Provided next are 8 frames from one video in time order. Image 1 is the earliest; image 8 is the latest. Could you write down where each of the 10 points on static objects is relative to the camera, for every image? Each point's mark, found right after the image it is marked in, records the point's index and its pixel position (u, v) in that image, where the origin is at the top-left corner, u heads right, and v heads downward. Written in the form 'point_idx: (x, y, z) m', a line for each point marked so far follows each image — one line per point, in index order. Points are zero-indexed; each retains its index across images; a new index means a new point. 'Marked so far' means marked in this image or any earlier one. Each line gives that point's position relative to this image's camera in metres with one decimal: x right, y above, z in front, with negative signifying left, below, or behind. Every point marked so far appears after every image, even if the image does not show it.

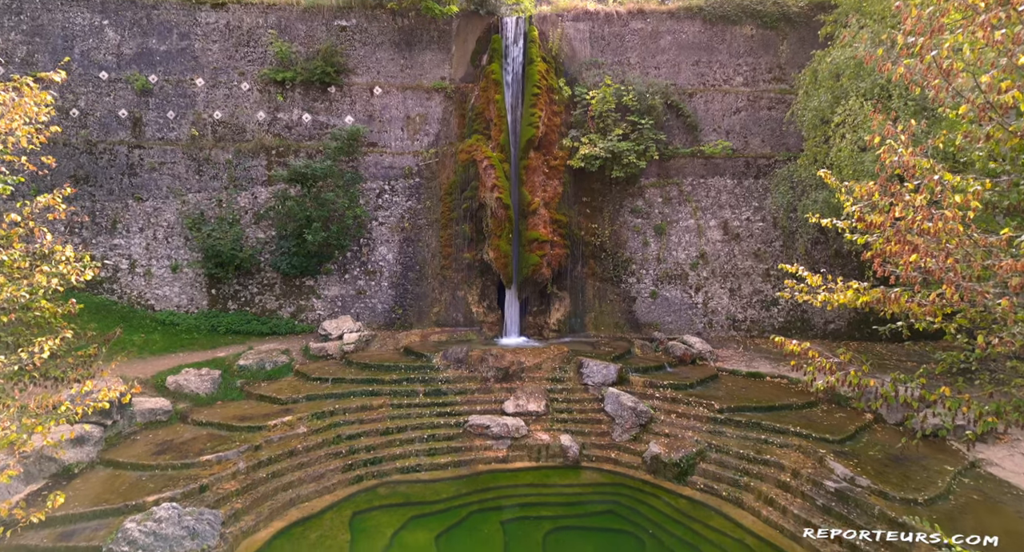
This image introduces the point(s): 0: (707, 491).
0: (+3.2, -3.5, +8.5) m
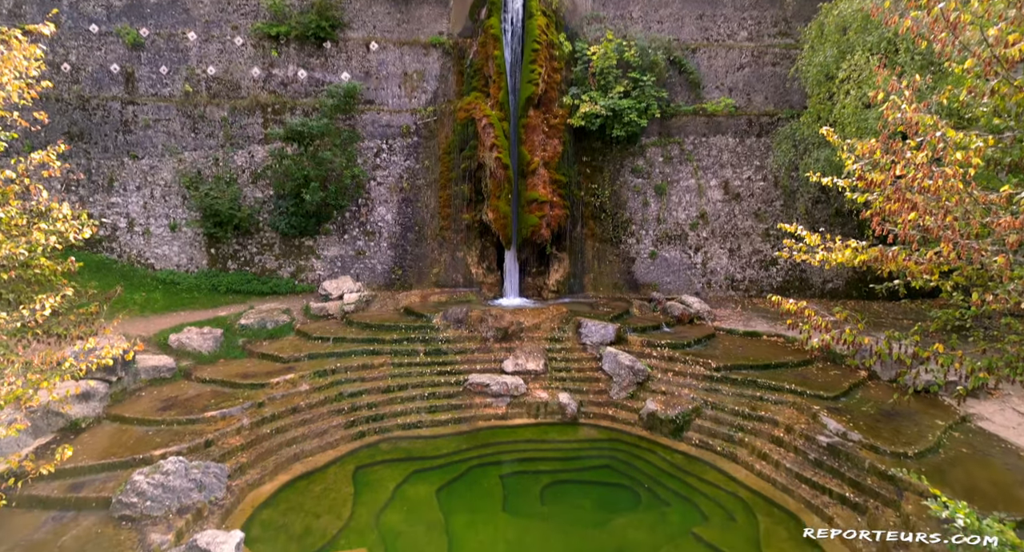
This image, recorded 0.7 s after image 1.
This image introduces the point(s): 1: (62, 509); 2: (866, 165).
0: (+3.2, -2.8, +8.7) m
1: (-5.5, -2.9, +6.5) m
2: (+3.6, +1.1, +5.4) m
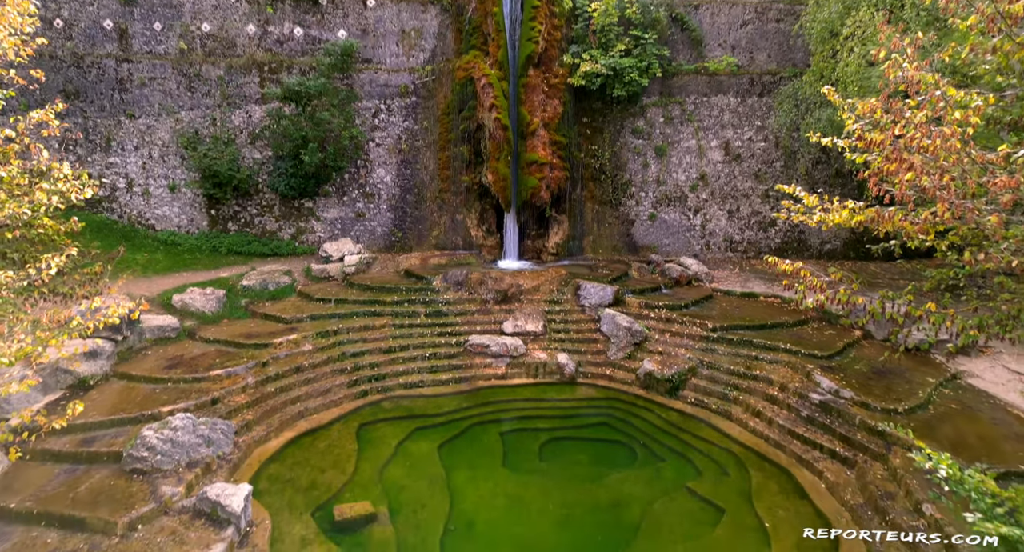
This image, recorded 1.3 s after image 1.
0: (+3.1, -2.2, +8.9) m
1: (-5.5, -2.4, +6.7) m
2: (+3.6, +1.5, +5.4) m
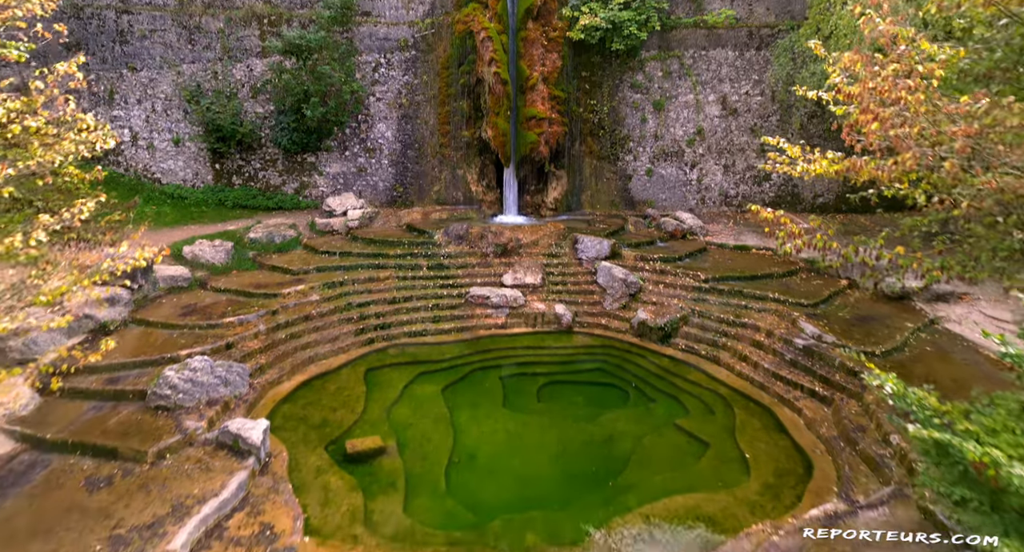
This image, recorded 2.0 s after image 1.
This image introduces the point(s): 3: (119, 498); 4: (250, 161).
0: (+3.1, -1.3, +9.4) m
1: (-5.6, -1.7, +7.1) m
2: (+3.6, +2.1, +5.6) m
3: (-4.3, -2.4, +5.8) m
4: (-7.2, +3.2, +14.5) m
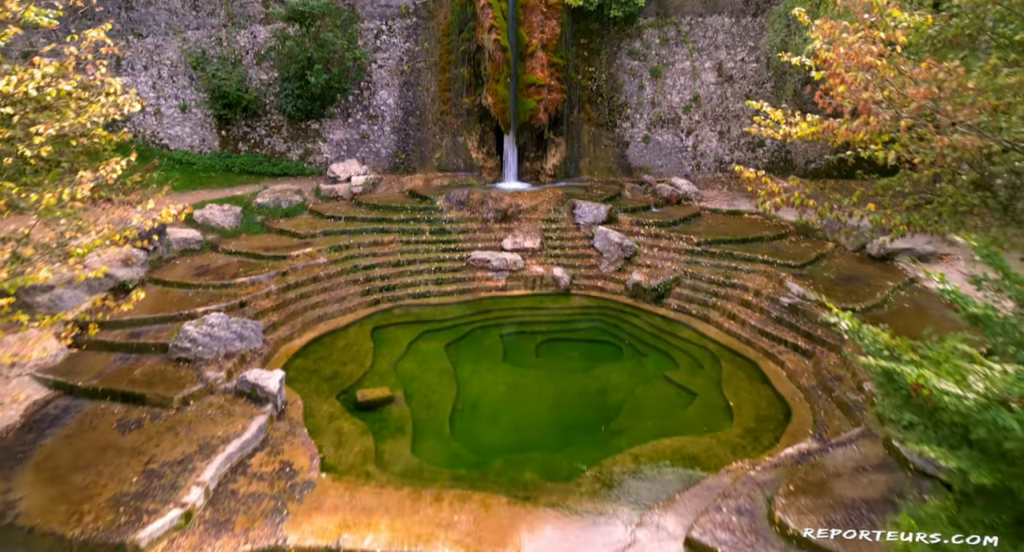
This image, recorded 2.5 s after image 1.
0: (+3.1, -0.6, +9.8) m
1: (-5.6, -1.1, +7.6) m
2: (+3.6, +2.6, +5.9) m
3: (-4.3, -1.9, +6.3) m
4: (-7.2, +4.1, +14.7) m
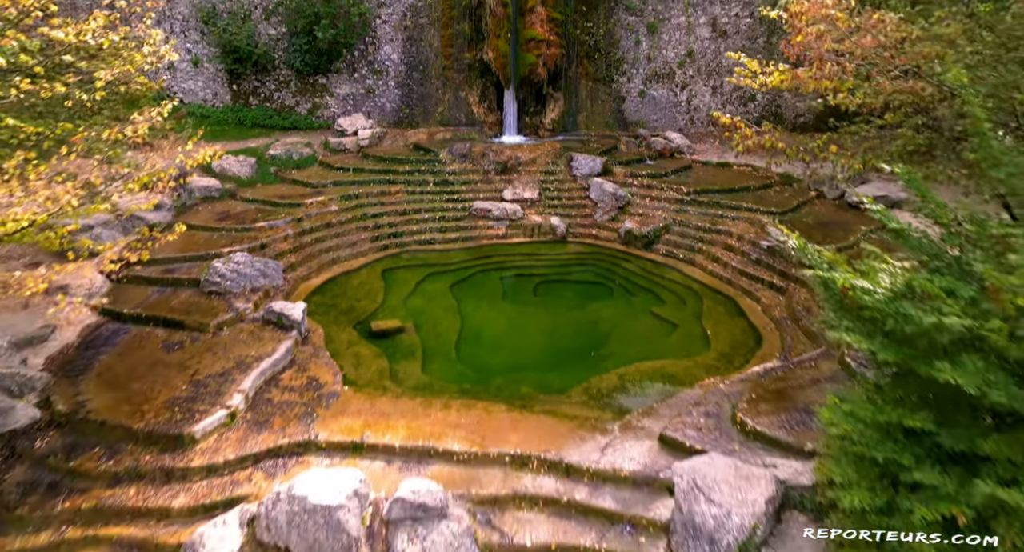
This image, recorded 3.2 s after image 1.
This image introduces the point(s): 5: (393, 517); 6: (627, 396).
0: (+3.1, +0.4, +10.6) m
1: (-5.6, -0.2, +8.4) m
2: (+3.6, +3.4, +6.4) m
3: (-4.3, -1.1, +7.1) m
4: (-7.2, +5.5, +15.1) m
5: (-1.2, -2.4, +5.1) m
6: (+1.5, -1.6, +7.0) m
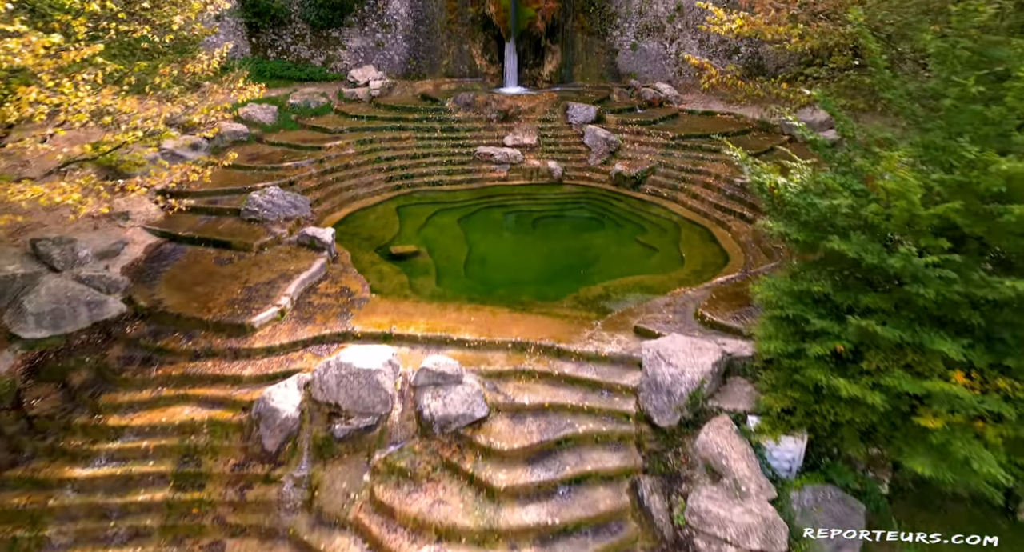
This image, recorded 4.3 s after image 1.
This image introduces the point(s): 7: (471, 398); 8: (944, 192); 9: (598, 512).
0: (+3.1, +1.8, +11.7) m
1: (-5.5, +1.1, +9.6) m
2: (+3.6, +4.6, +7.4) m
3: (-4.3, +0.1, +8.4) m
4: (-7.2, +7.2, +15.9) m
5: (-1.2, -1.3, +6.5) m
6: (+1.5, -0.4, +8.3) m
7: (-0.5, -1.5, +6.4) m
8: (+3.8, +0.7, +4.6) m
9: (+0.9, -2.5, +5.7) m
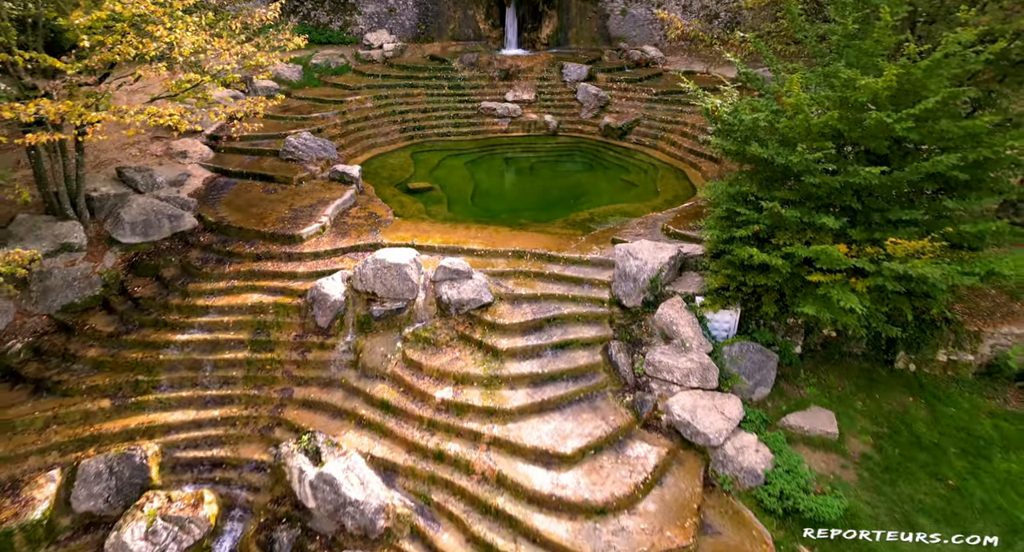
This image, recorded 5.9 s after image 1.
0: (+3.1, +3.4, +13.3) m
1: (-5.5, +2.6, +11.2) m
2: (+3.6, +5.9, +8.8) m
3: (-4.3, +1.5, +10.0) m
4: (-7.2, +8.9, +17.3) m
5: (-1.2, 0.0, +8.2) m
6: (+1.5, +1.0, +9.9) m
7: (-0.5, -0.2, +8.1) m
8: (+3.7, +2.0, +6.2) m
9: (+0.9, -1.2, +7.4) m
